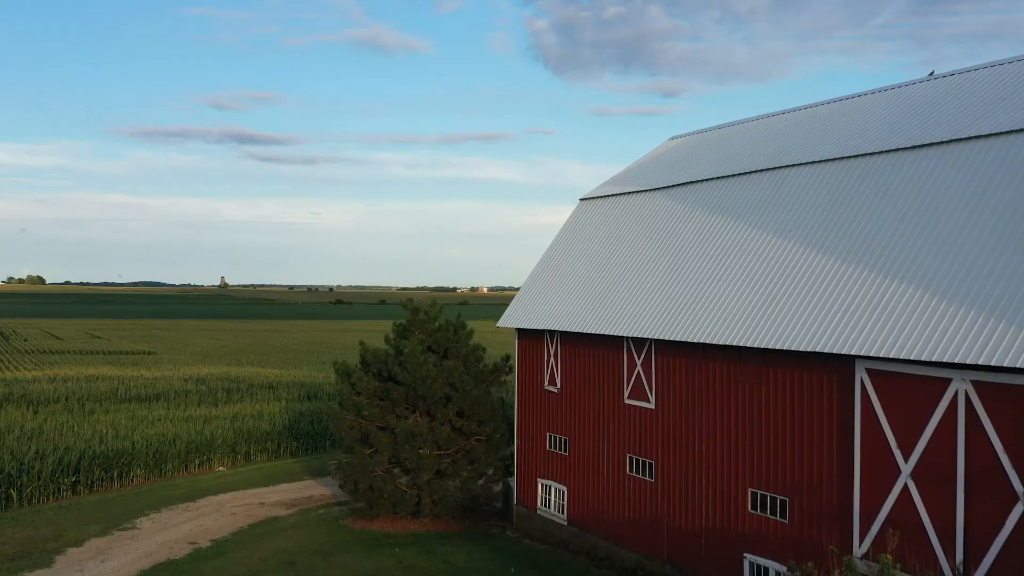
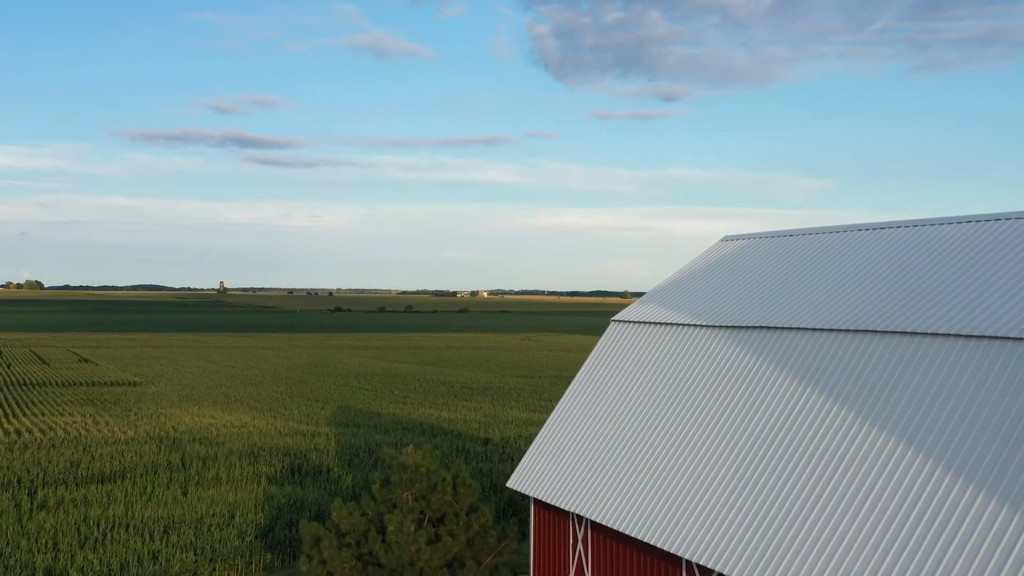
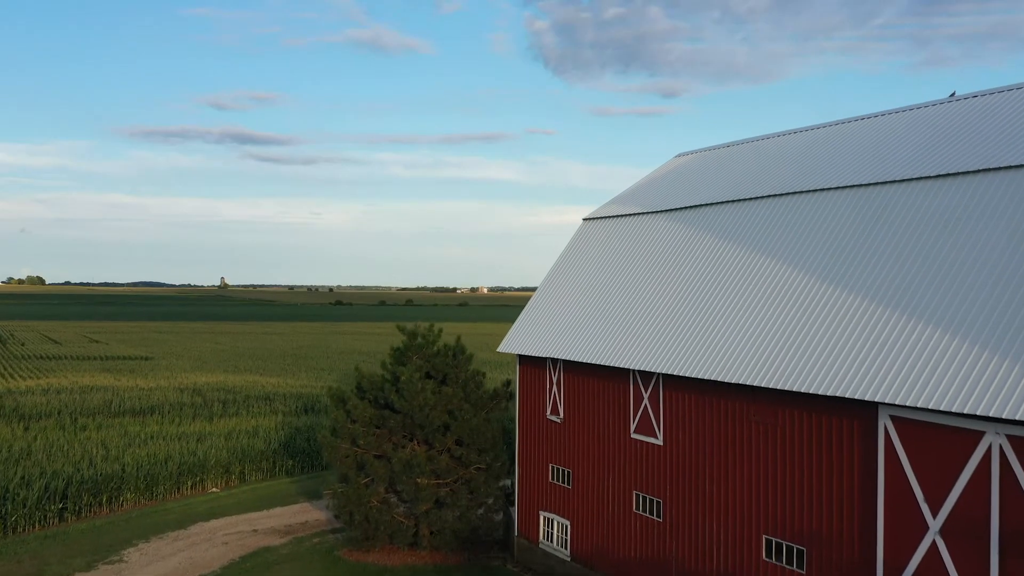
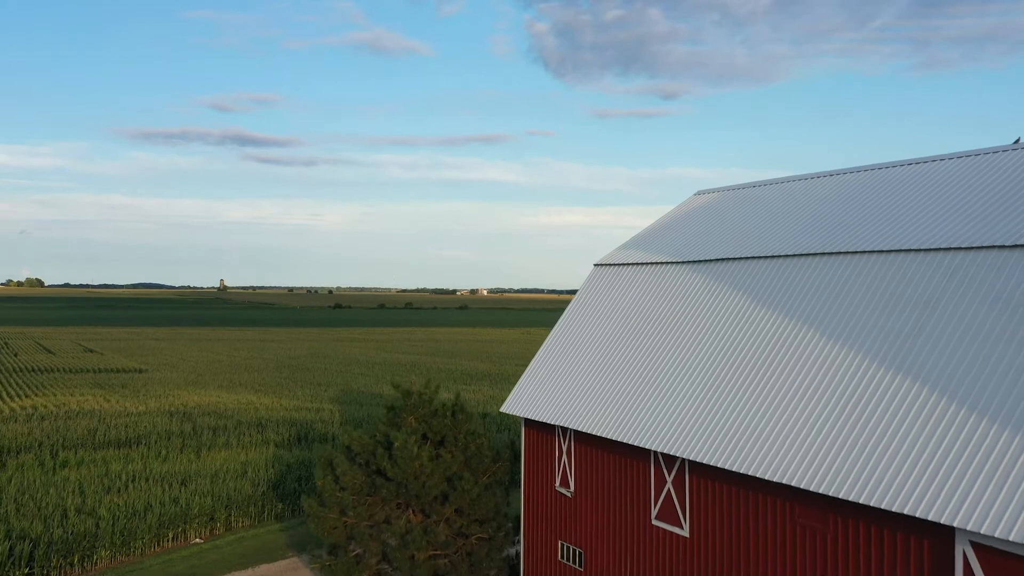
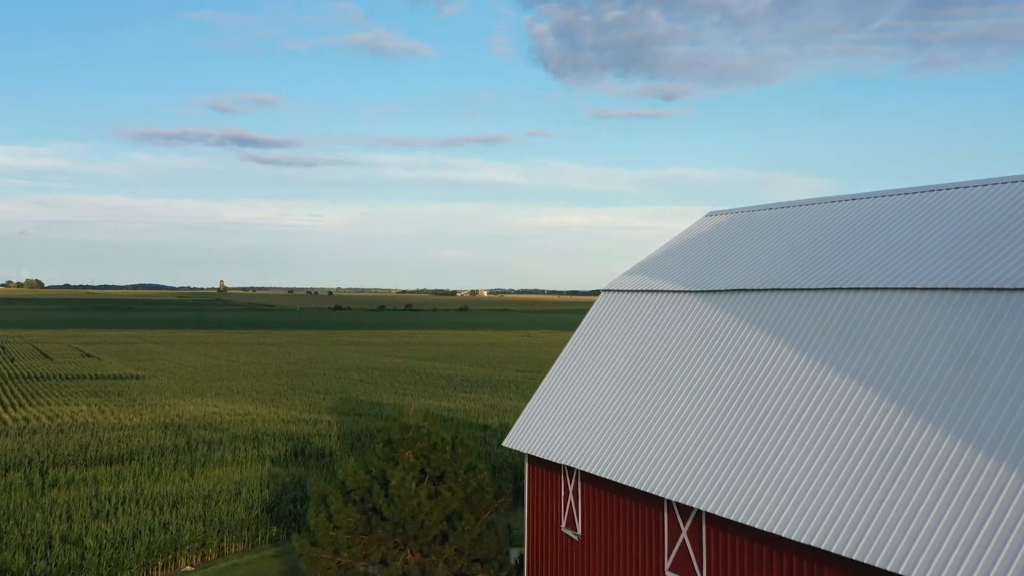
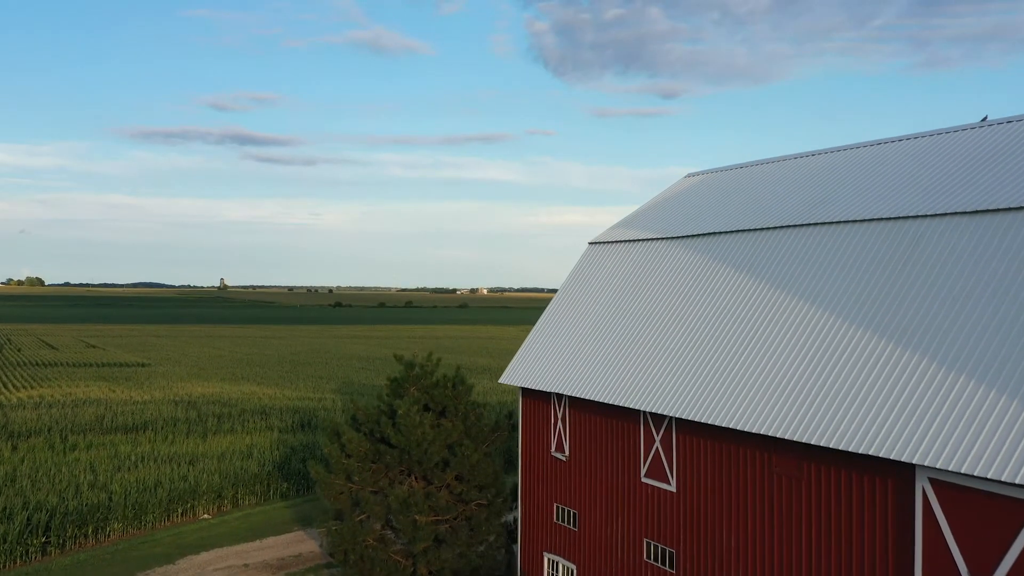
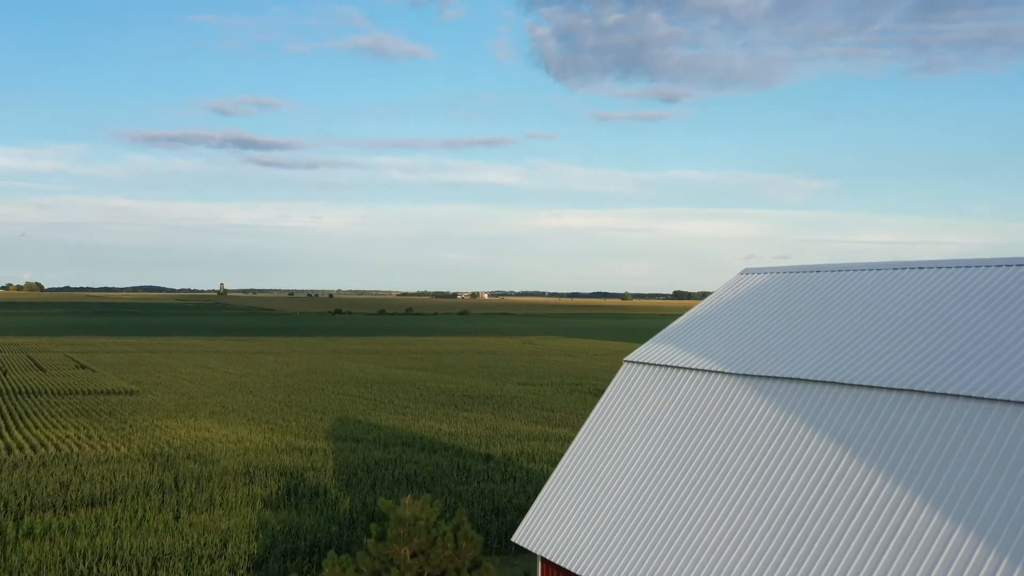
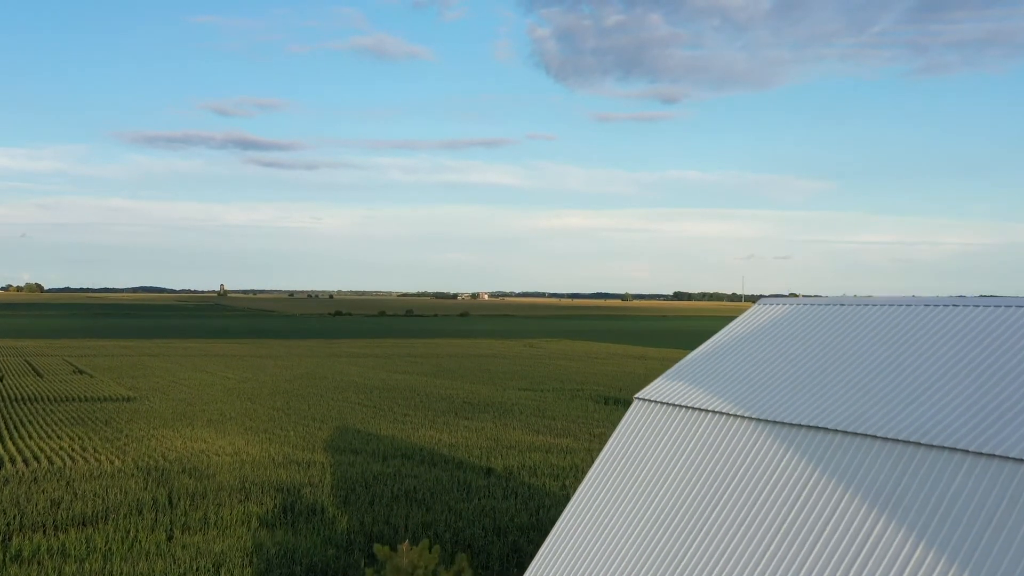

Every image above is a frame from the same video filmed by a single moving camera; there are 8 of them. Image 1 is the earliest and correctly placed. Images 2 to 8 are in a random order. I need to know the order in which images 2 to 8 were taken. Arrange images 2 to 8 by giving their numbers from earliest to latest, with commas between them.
3, 6, 4, 5, 2, 7, 8
